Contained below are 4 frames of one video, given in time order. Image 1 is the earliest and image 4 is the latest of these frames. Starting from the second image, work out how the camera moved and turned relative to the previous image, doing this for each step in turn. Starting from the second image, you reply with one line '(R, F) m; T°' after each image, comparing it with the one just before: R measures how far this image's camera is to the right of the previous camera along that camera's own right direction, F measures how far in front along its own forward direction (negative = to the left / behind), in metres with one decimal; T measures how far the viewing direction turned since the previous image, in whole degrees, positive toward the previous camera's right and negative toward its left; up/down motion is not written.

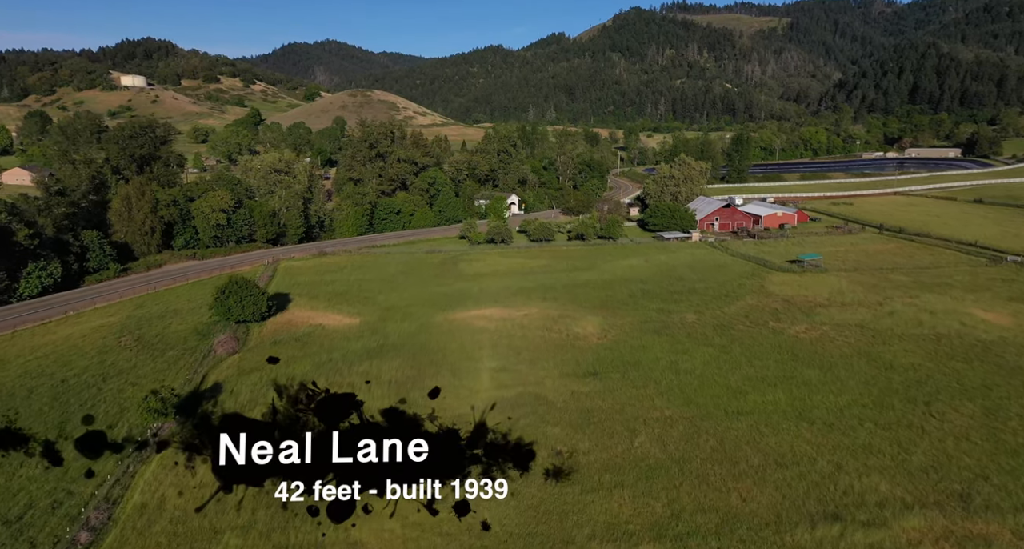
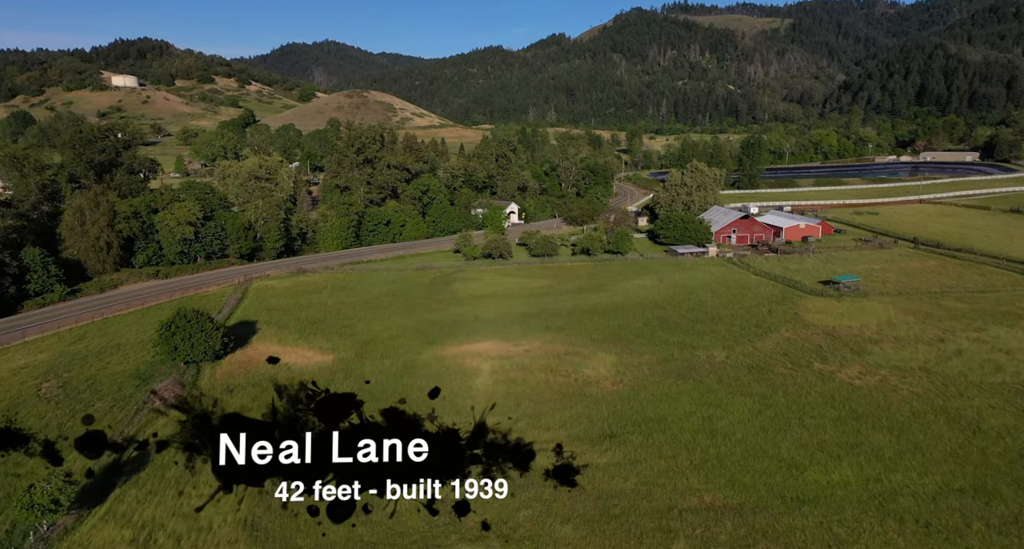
(0.0, +4.5) m; 0°
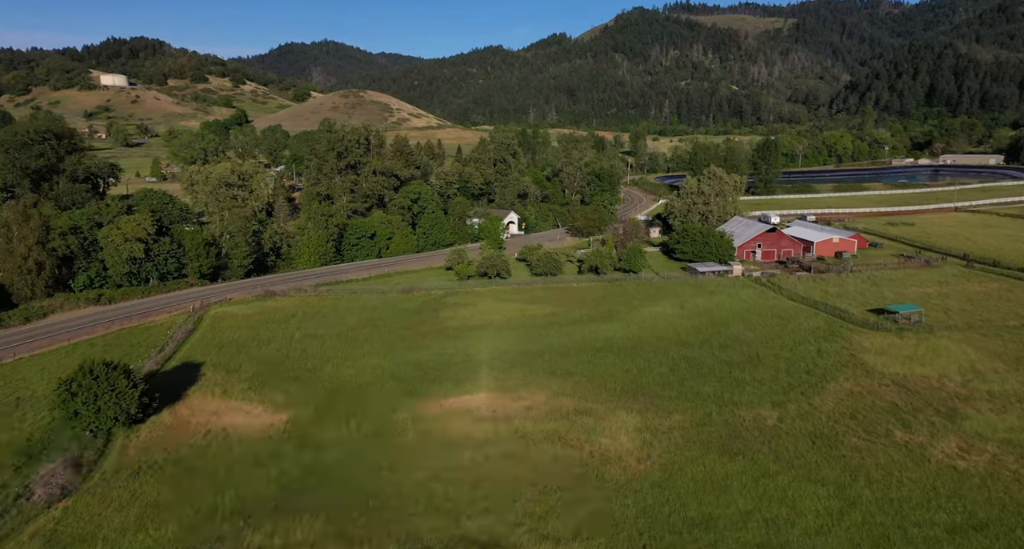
(+0.1, +5.4) m; 0°
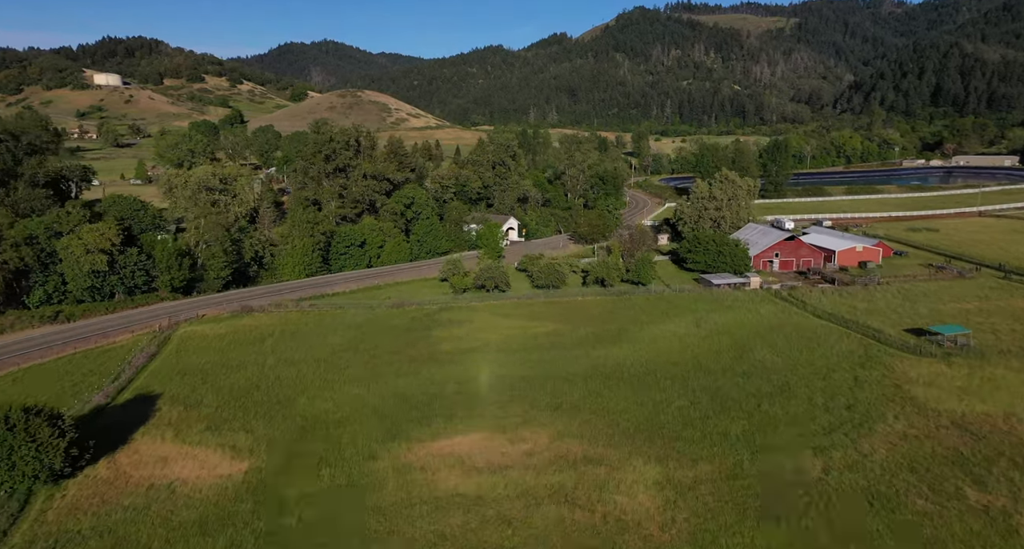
(+0.1, +3.2) m; 0°
